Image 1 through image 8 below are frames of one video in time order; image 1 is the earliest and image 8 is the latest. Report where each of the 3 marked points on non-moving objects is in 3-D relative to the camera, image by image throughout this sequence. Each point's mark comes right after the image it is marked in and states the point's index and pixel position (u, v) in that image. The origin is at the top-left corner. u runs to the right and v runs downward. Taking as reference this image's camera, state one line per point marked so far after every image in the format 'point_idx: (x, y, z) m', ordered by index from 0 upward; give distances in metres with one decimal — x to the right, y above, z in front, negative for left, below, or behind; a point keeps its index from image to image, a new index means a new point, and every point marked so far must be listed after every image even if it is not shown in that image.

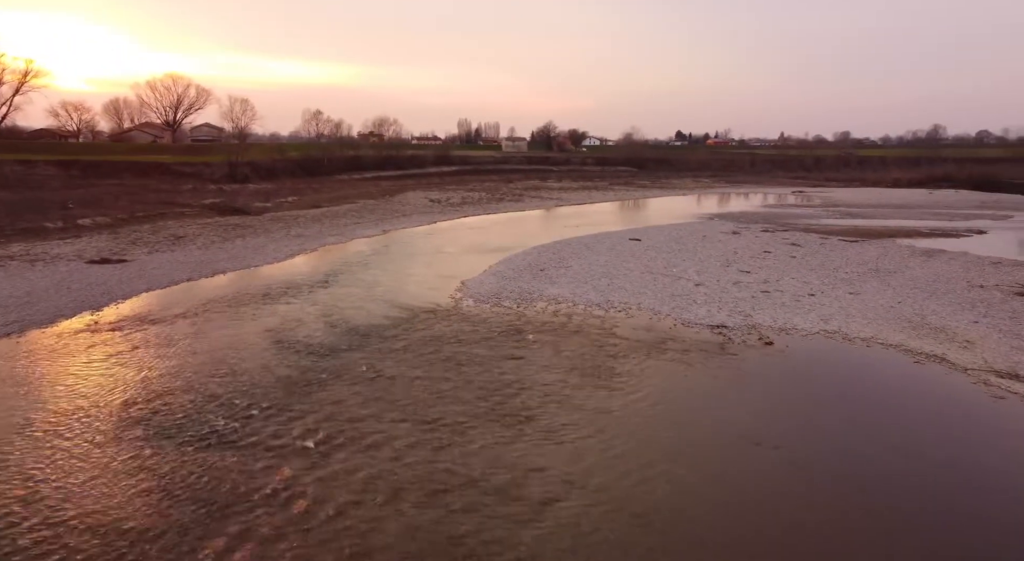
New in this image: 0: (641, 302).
0: (+2.9, -0.5, +12.8) m
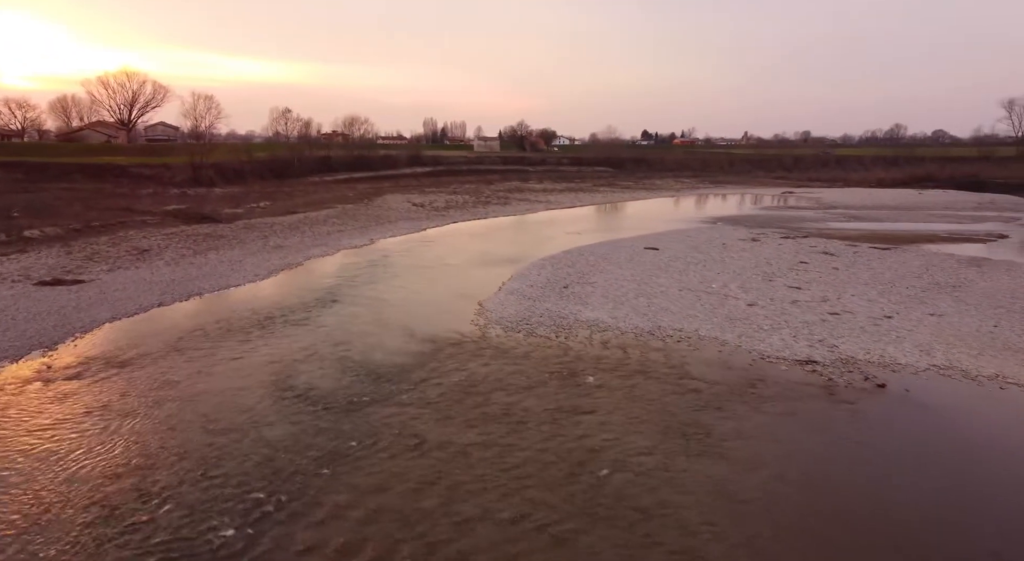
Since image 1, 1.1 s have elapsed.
0: (+3.6, -1.0, +11.2) m
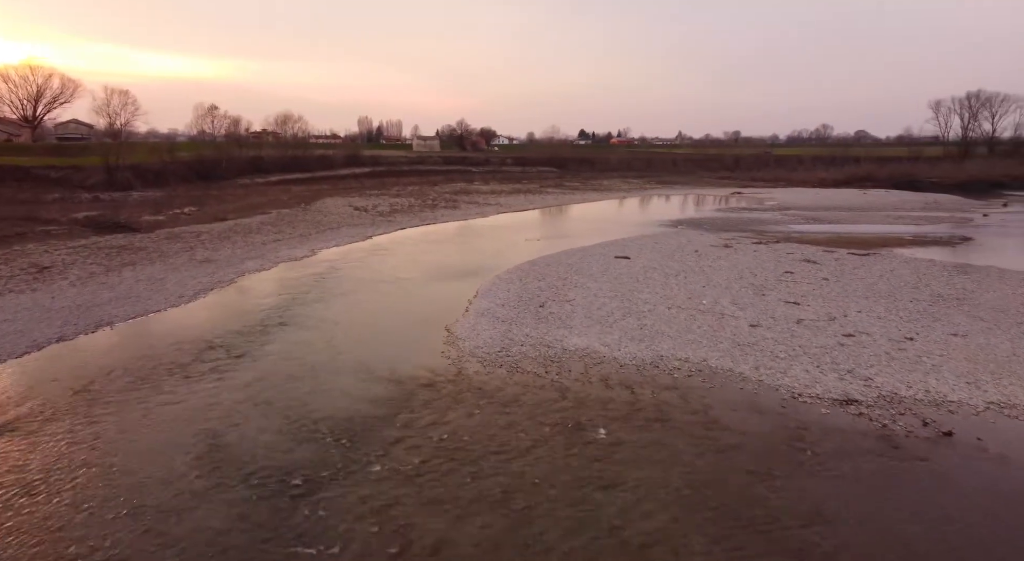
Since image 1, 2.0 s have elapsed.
0: (+3.3, -1.3, +9.9) m
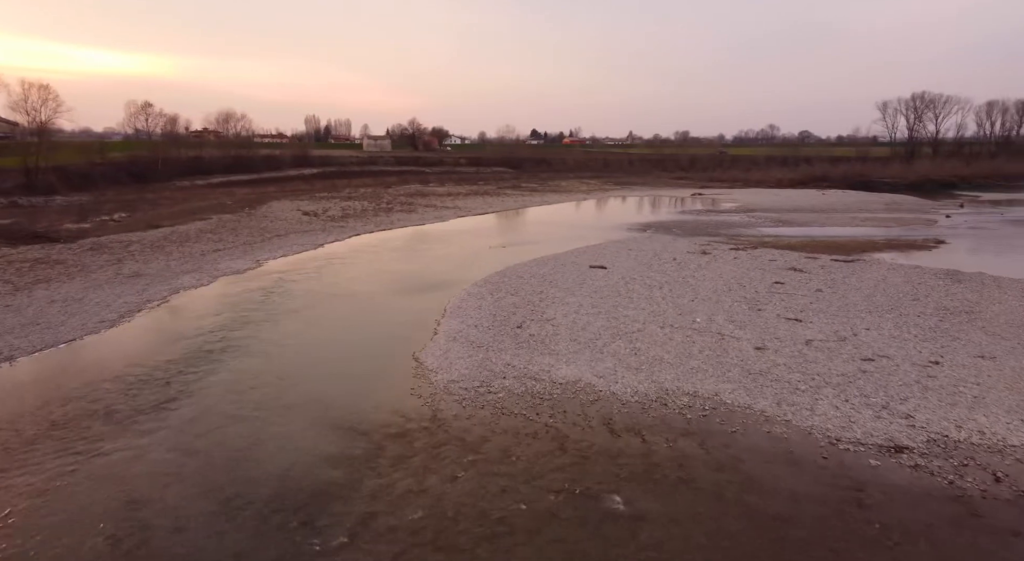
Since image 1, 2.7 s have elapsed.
0: (+3.1, -1.7, +8.7) m
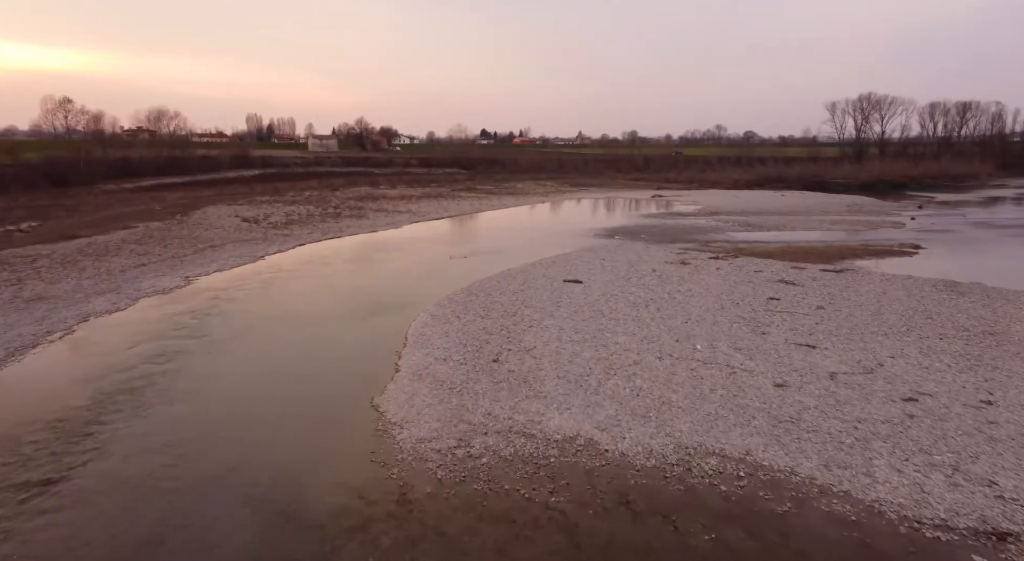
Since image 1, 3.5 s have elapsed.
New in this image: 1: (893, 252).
0: (+3.0, -2.1, +7.1) m
1: (+12.8, +1.0, +19.7) m
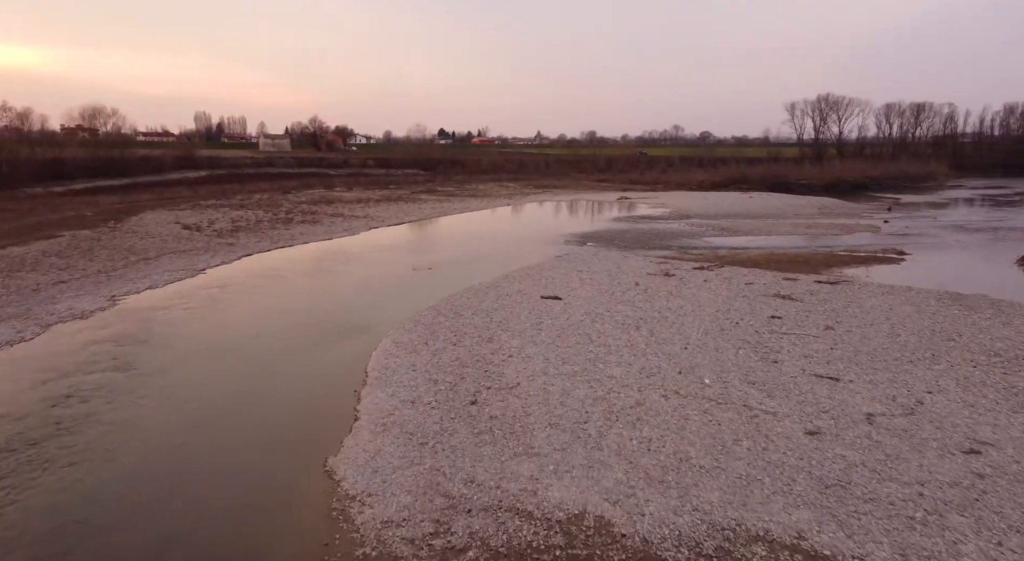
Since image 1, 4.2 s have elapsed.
0: (+2.9, -2.5, +5.7) m
1: (+11.8, +0.7, +18.9) m
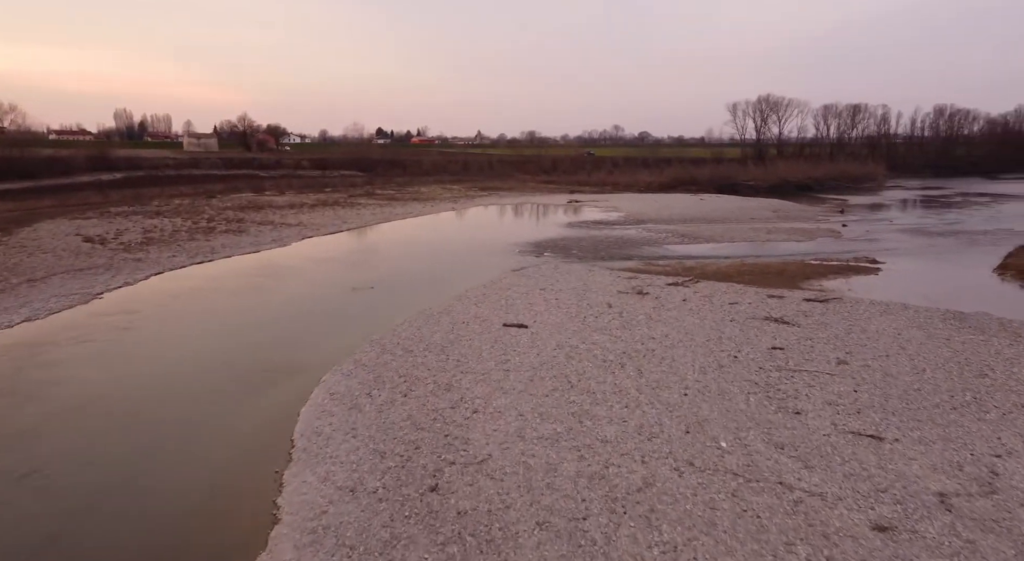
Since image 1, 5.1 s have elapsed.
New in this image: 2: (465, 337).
0: (+2.9, -3.0, +3.9) m
1: (+10.4, +0.4, +17.9) m
2: (-1.1, -1.2, +12.5) m
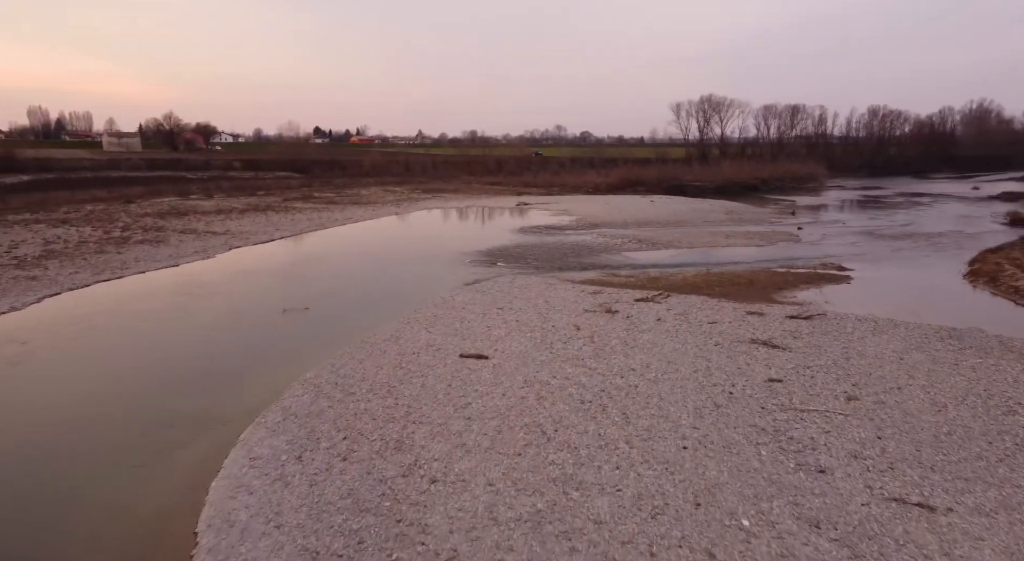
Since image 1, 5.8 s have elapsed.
0: (+3.0, -3.4, +2.5) m
1: (+9.1, +0.1, +17.1) m
2: (-1.8, -1.7, +10.7) m
